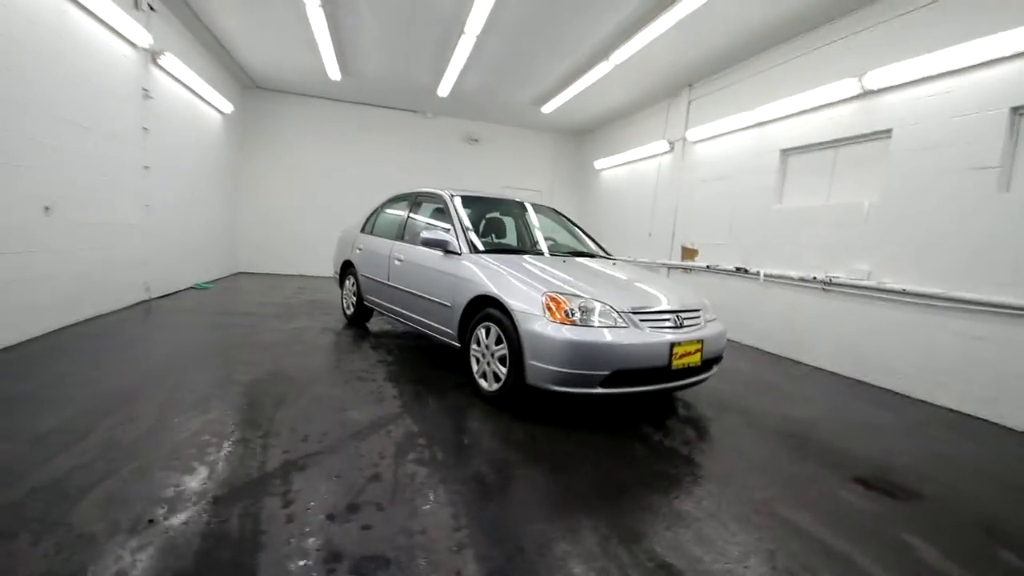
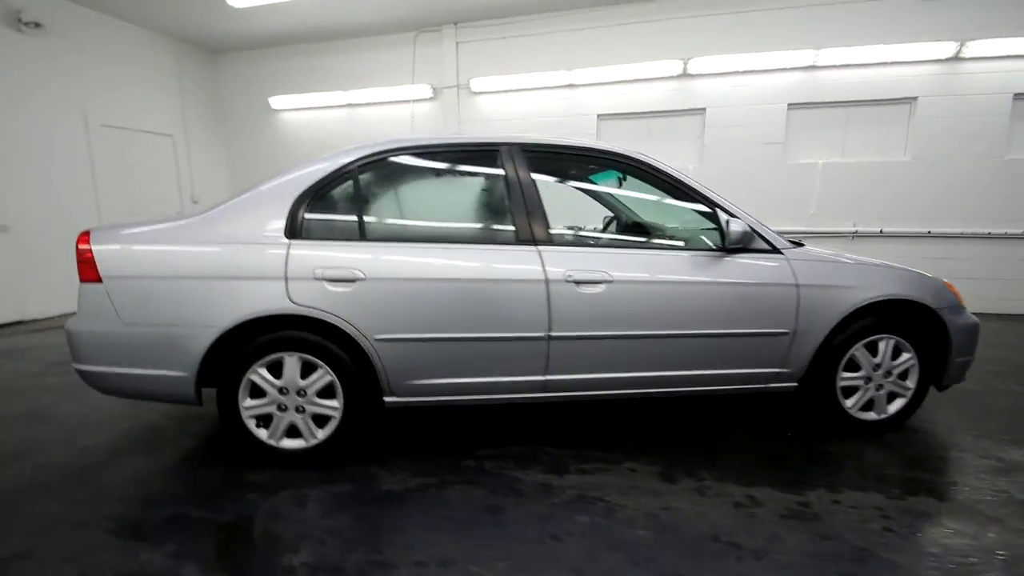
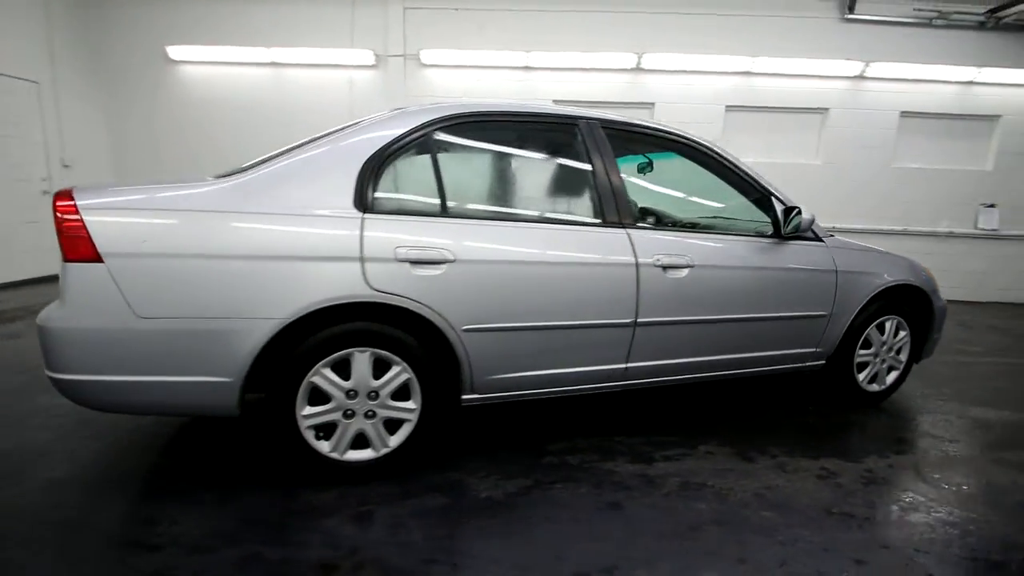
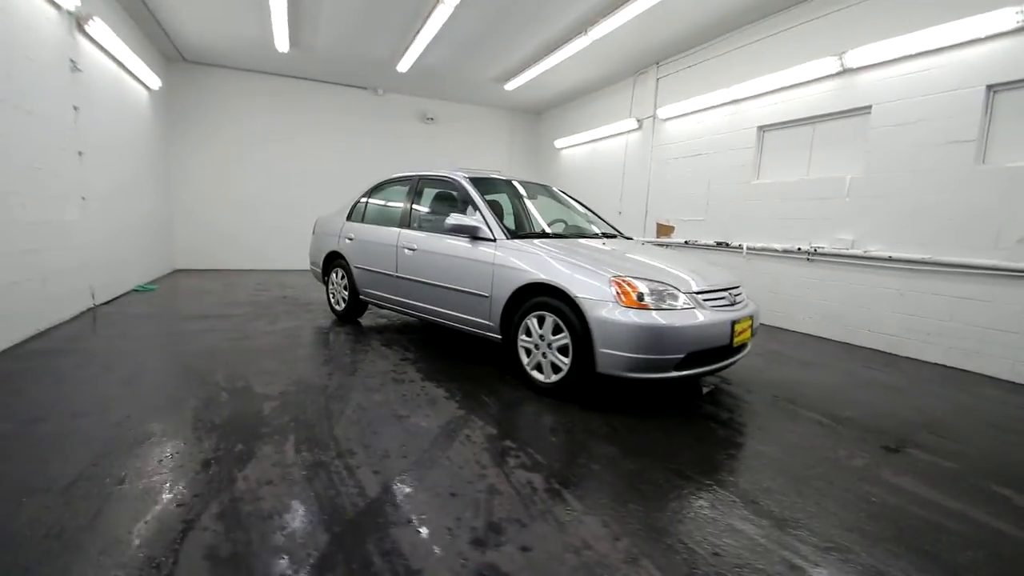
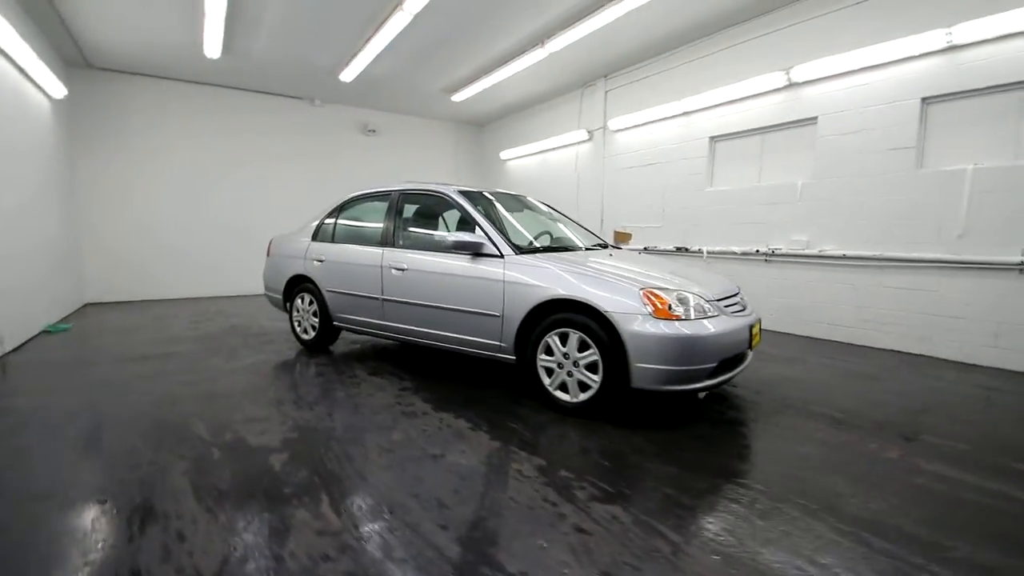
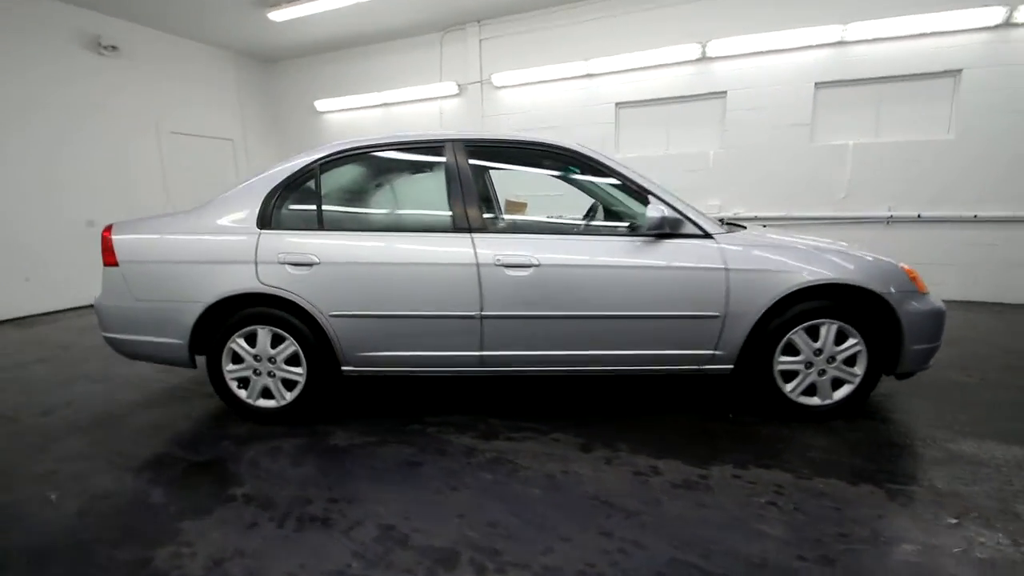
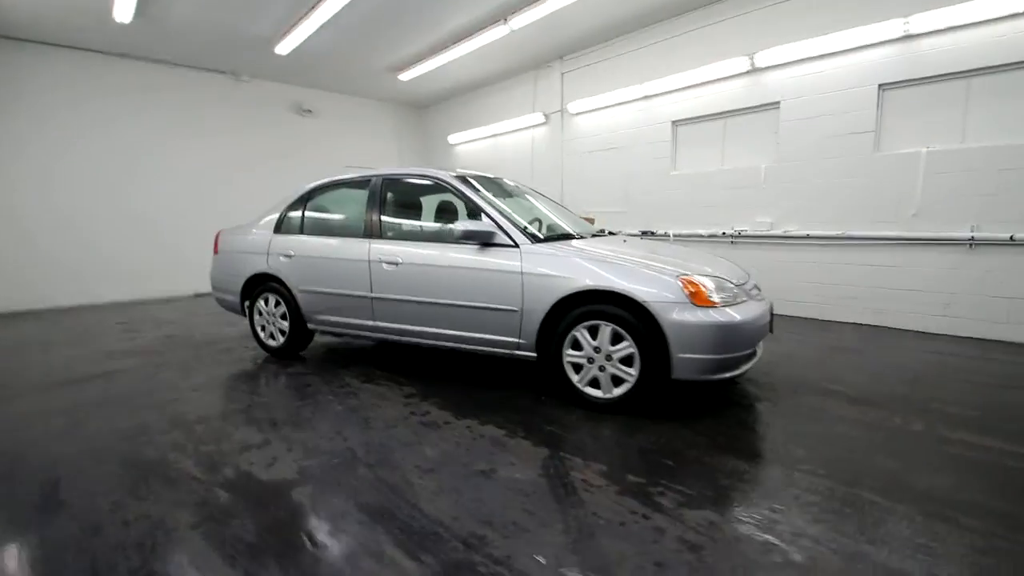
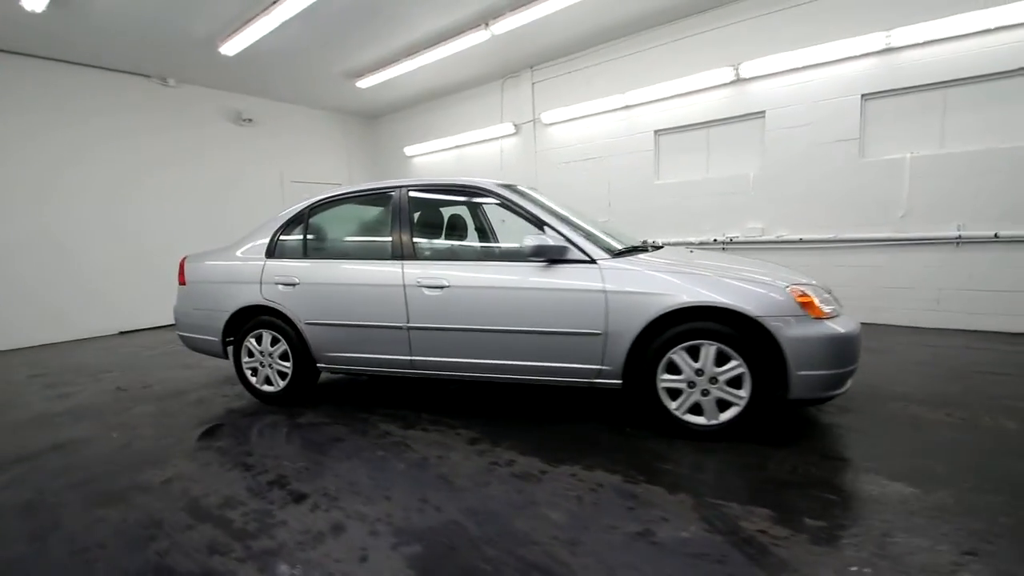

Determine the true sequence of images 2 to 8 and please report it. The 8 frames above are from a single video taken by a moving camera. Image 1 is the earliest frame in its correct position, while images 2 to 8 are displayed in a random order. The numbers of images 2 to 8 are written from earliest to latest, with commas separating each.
4, 5, 7, 8, 6, 2, 3
